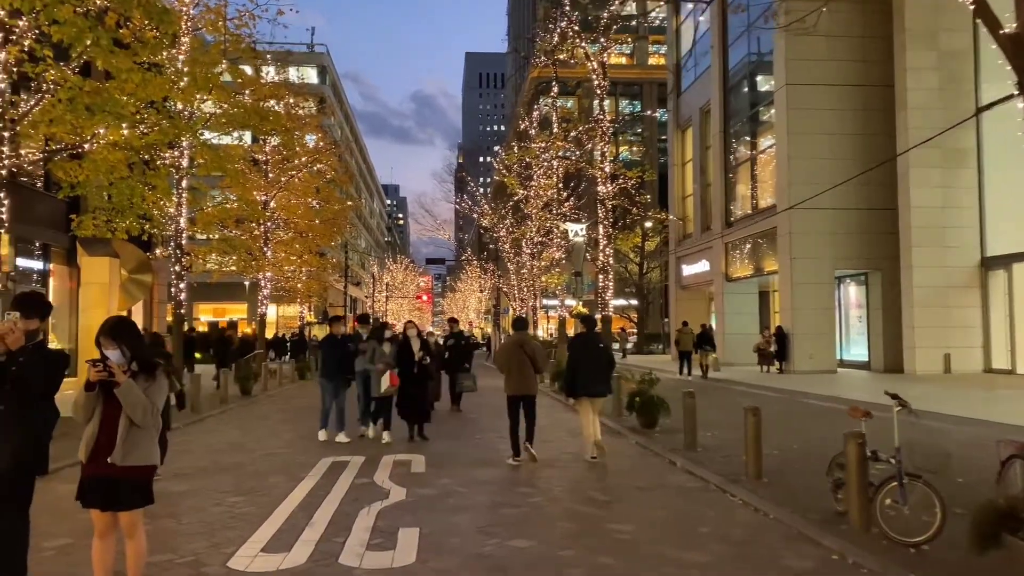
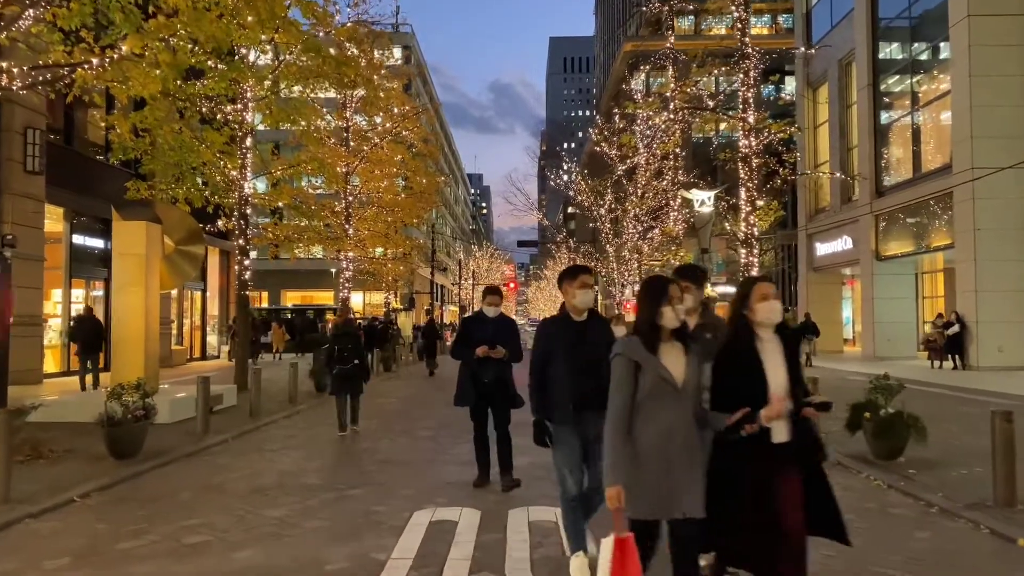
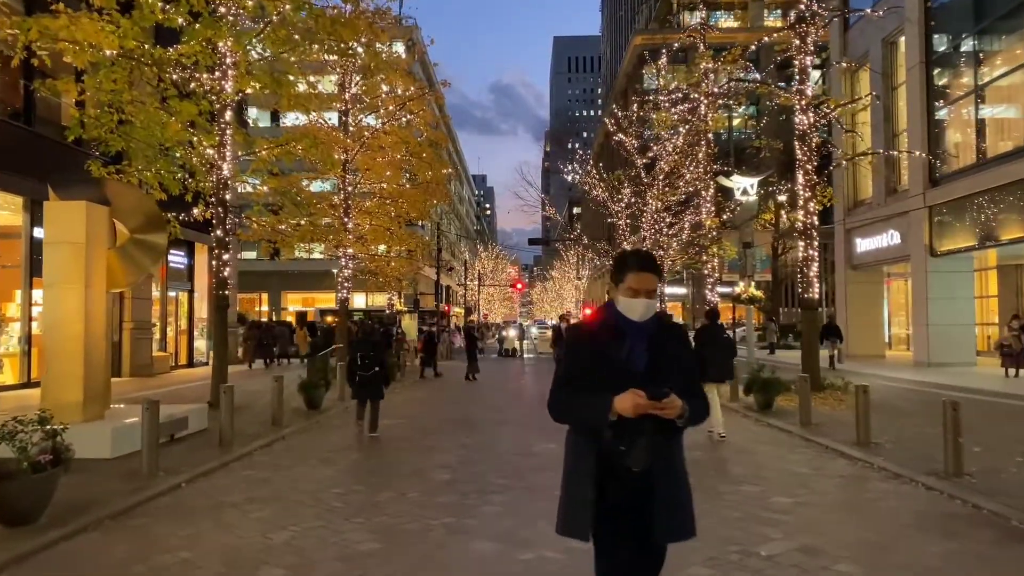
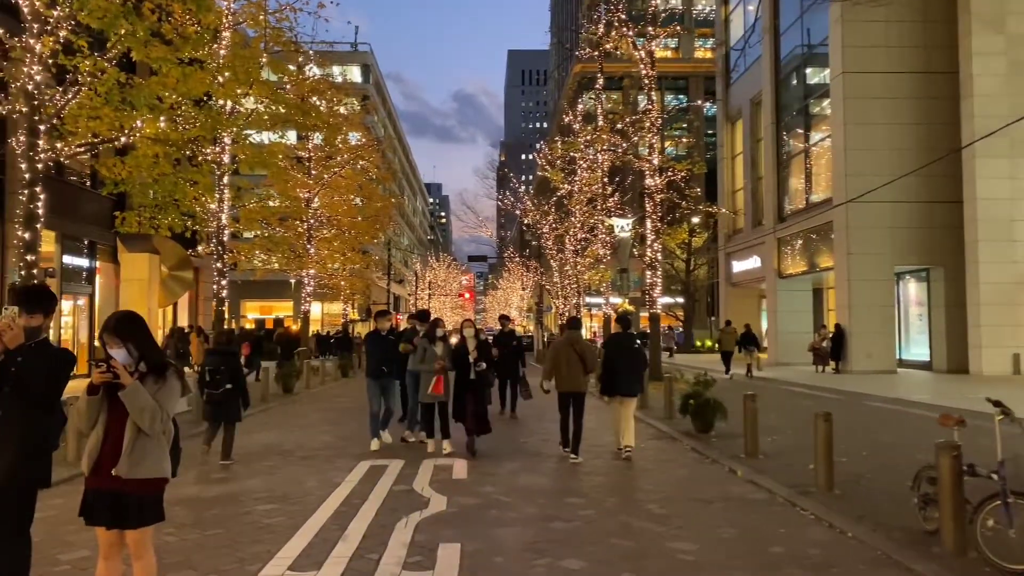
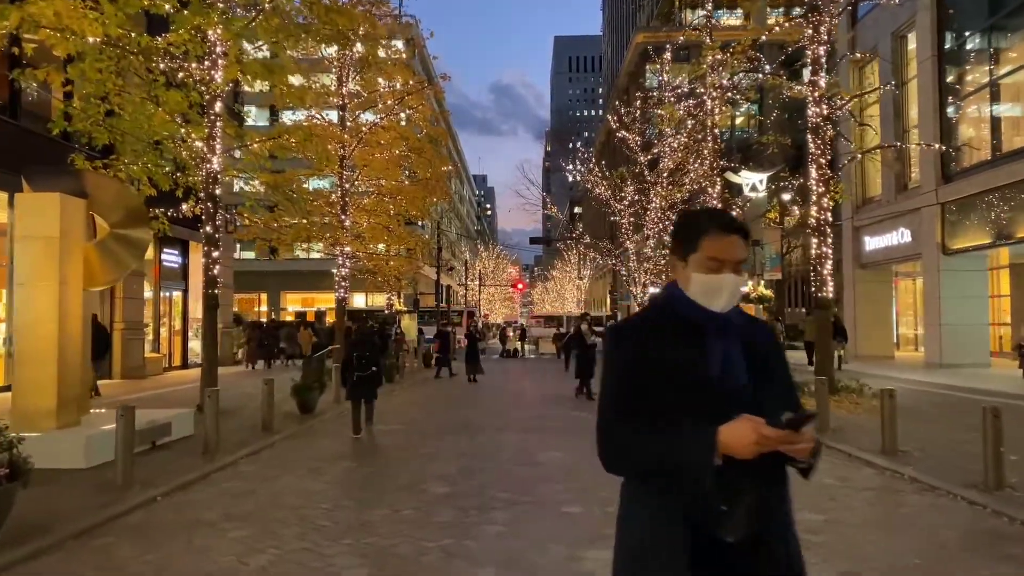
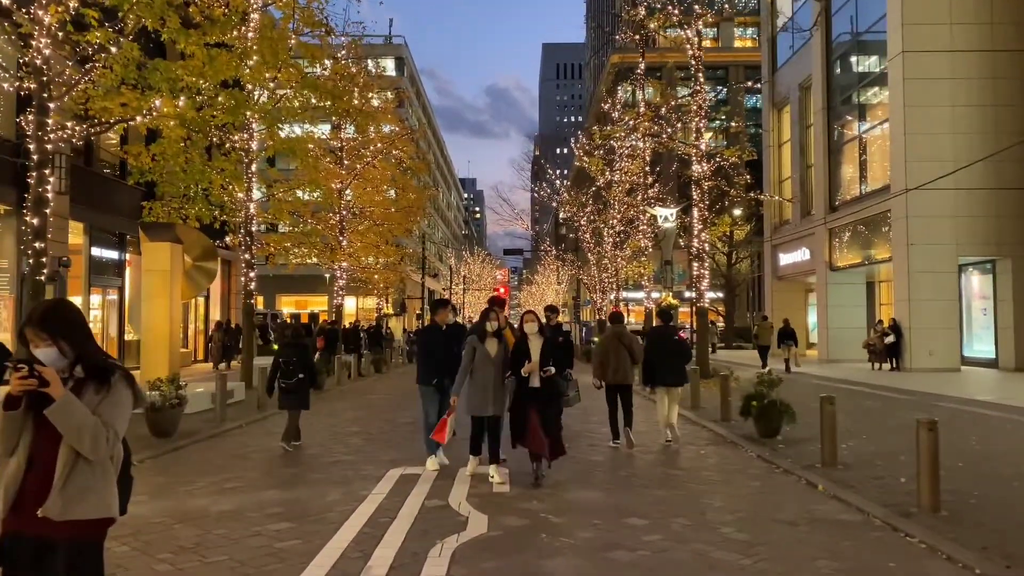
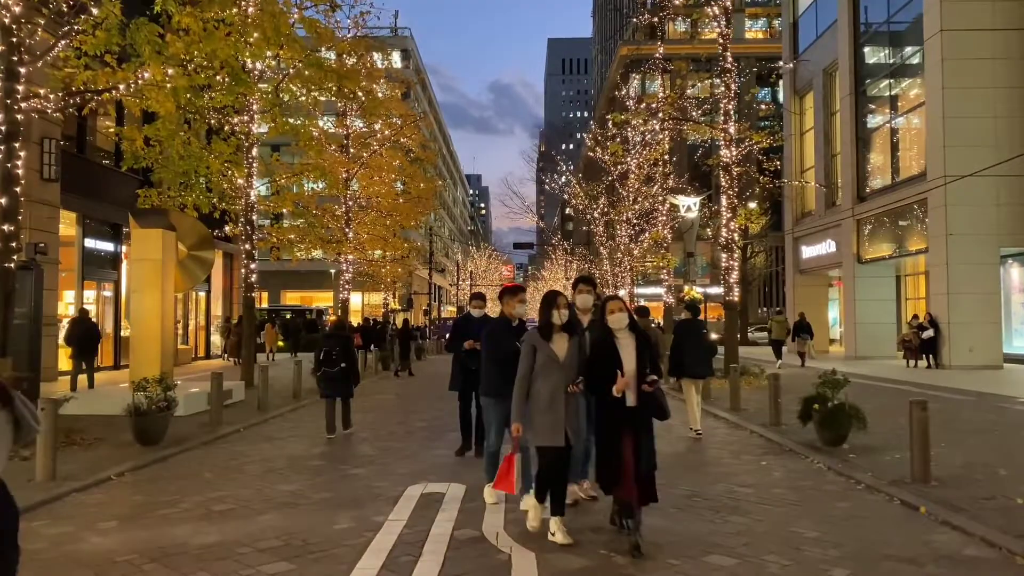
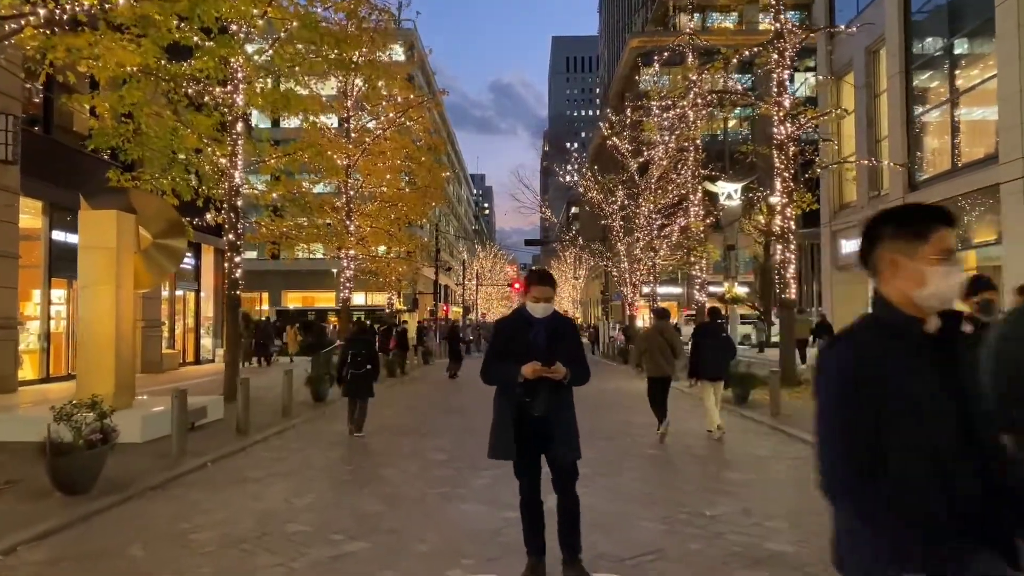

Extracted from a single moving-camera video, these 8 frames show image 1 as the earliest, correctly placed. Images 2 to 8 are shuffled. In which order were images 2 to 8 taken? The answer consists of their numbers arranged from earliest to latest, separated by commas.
4, 6, 7, 2, 8, 3, 5
